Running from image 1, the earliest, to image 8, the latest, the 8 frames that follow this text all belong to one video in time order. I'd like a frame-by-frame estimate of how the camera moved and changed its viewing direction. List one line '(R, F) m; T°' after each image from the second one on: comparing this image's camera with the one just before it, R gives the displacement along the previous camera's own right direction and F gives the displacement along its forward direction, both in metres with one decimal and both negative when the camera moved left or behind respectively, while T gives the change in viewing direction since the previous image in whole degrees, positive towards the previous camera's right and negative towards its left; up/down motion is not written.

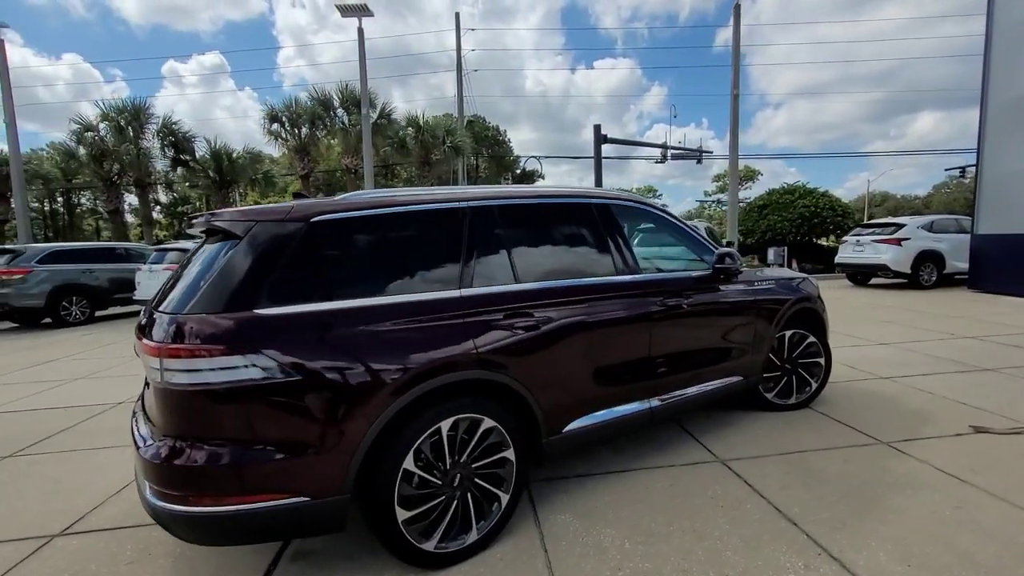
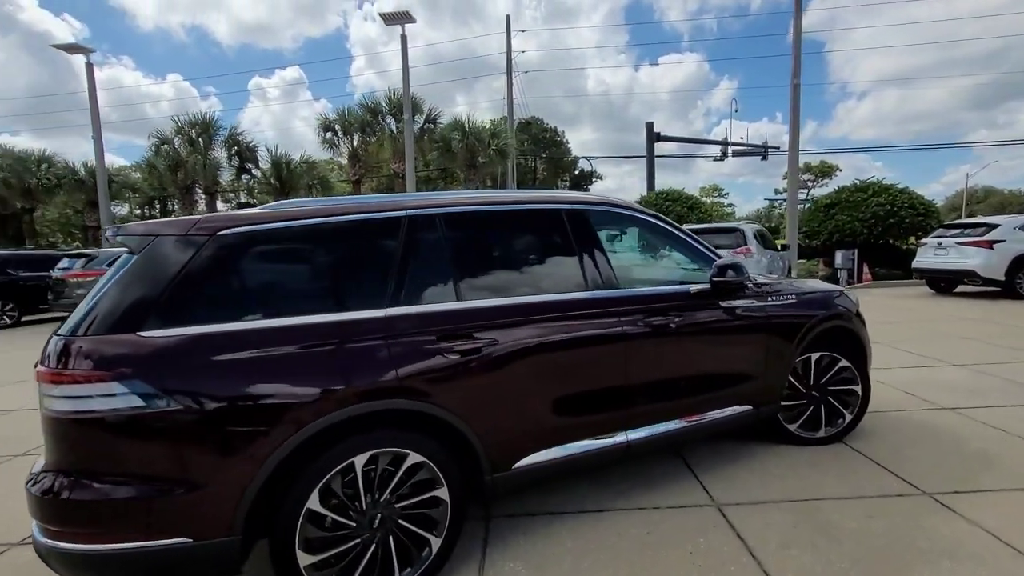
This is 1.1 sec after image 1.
(+0.6, +0.3) m; -7°
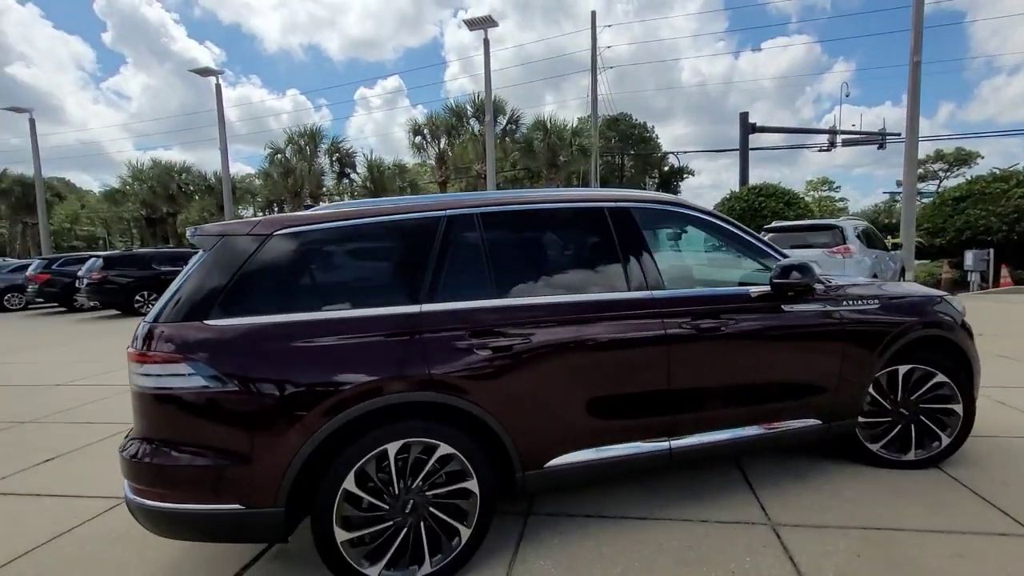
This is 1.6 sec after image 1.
(+0.3, 0.0) m; -10°
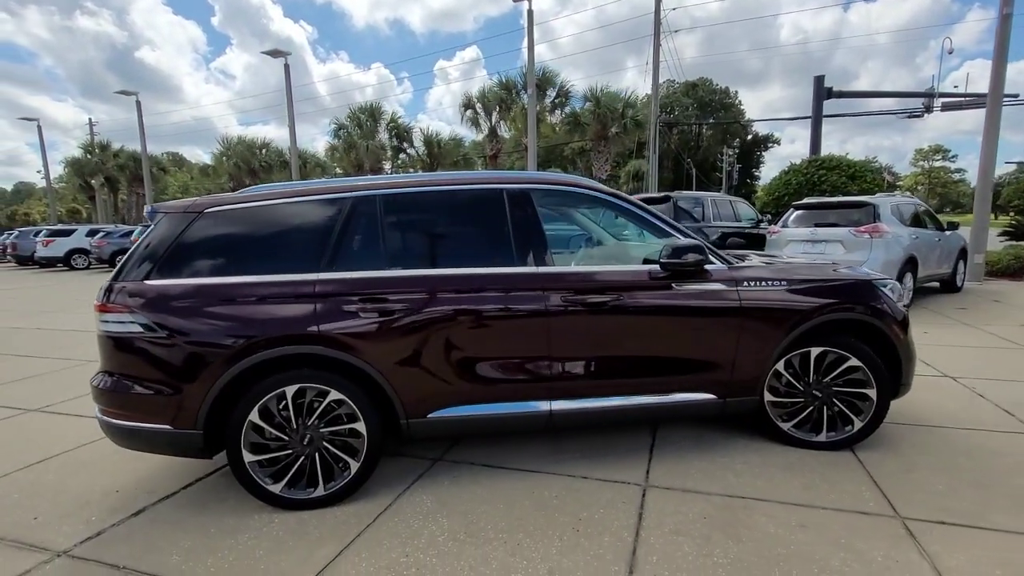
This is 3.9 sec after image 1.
(+1.1, -0.2) m; -8°
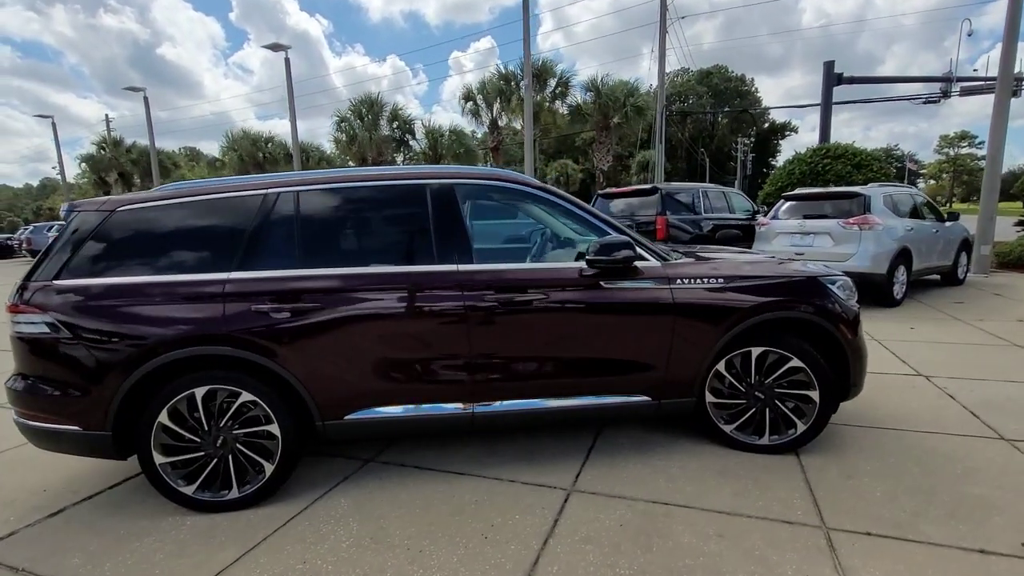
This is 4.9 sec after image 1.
(+0.6, +0.1) m; -2°
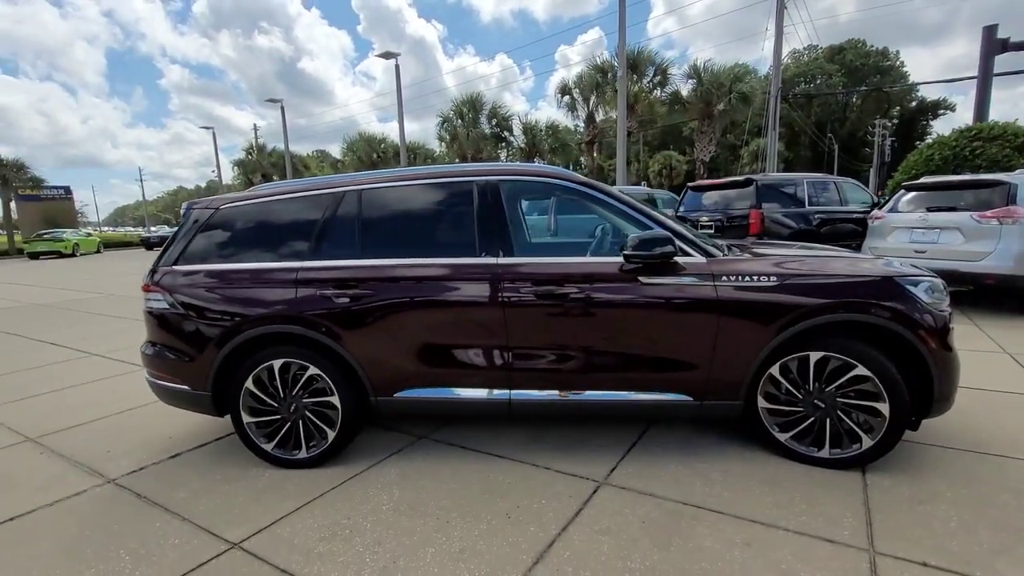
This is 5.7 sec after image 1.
(+0.4, -0.1) m; -12°
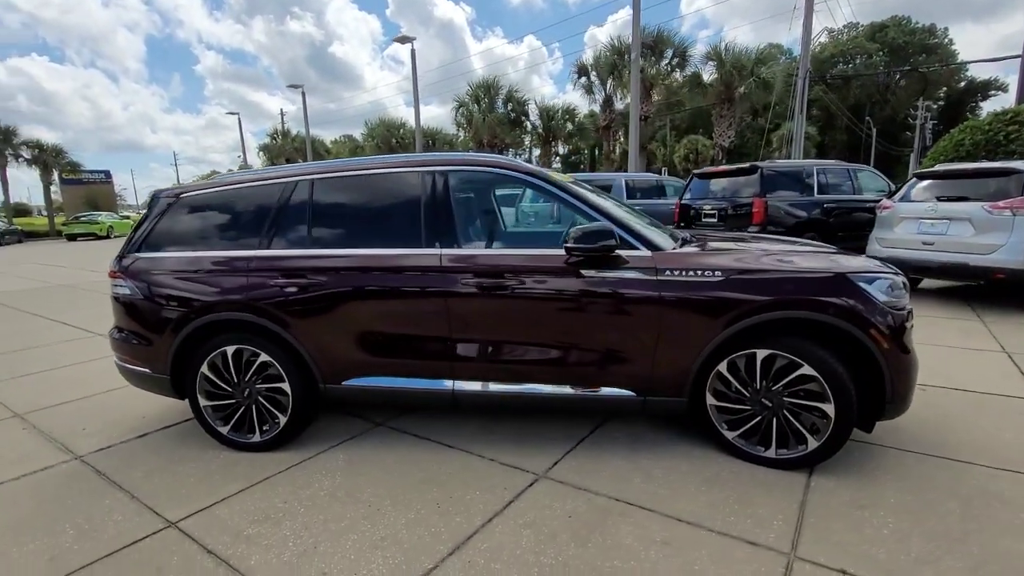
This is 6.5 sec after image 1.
(+0.5, 0.0) m; -3°
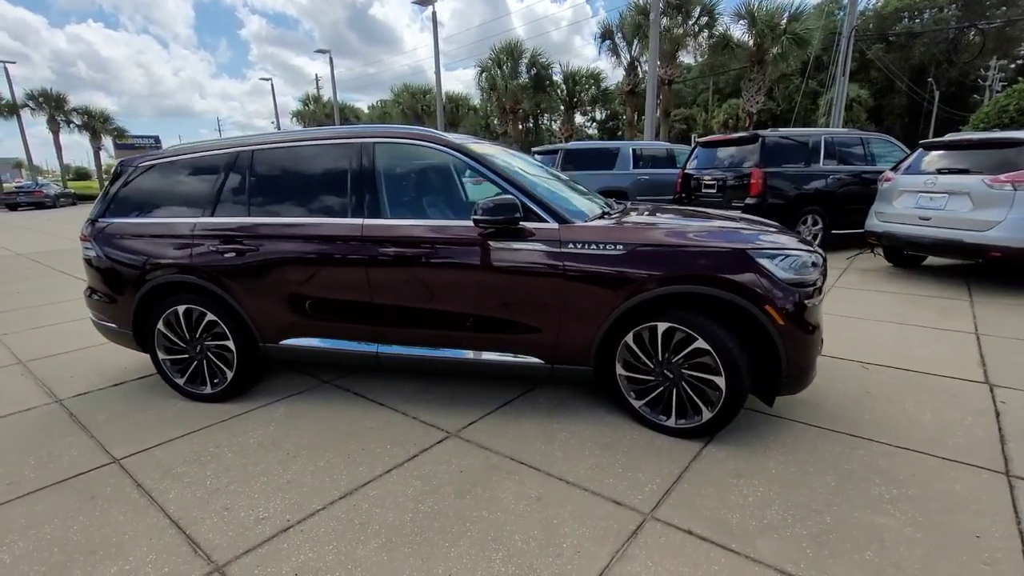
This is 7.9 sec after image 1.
(+0.8, -0.1) m; -4°
